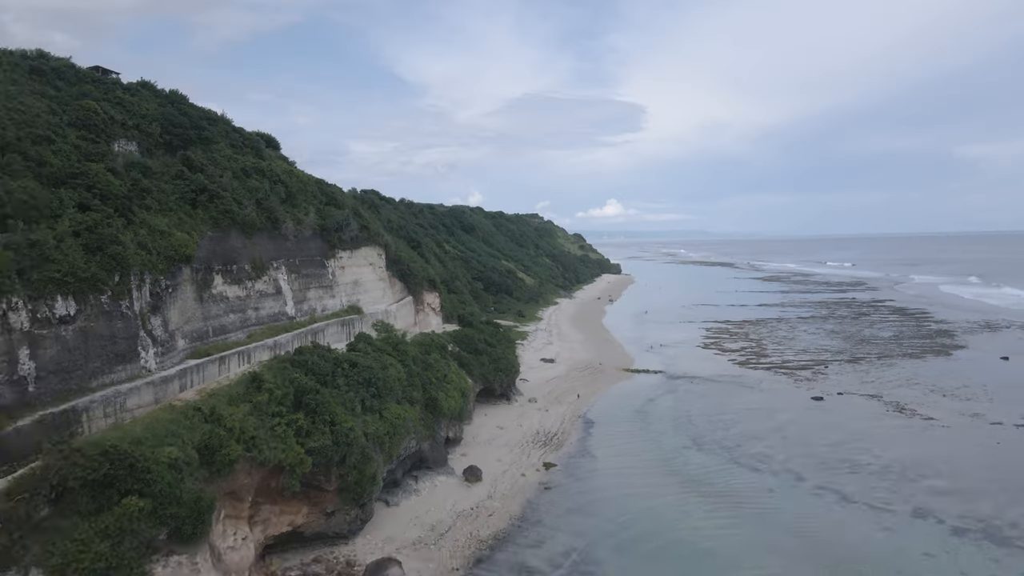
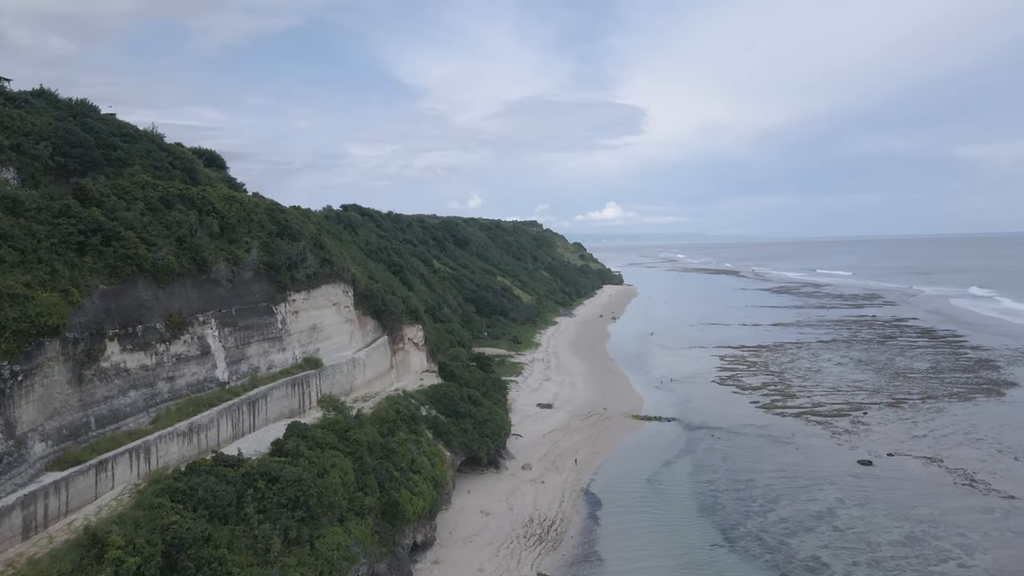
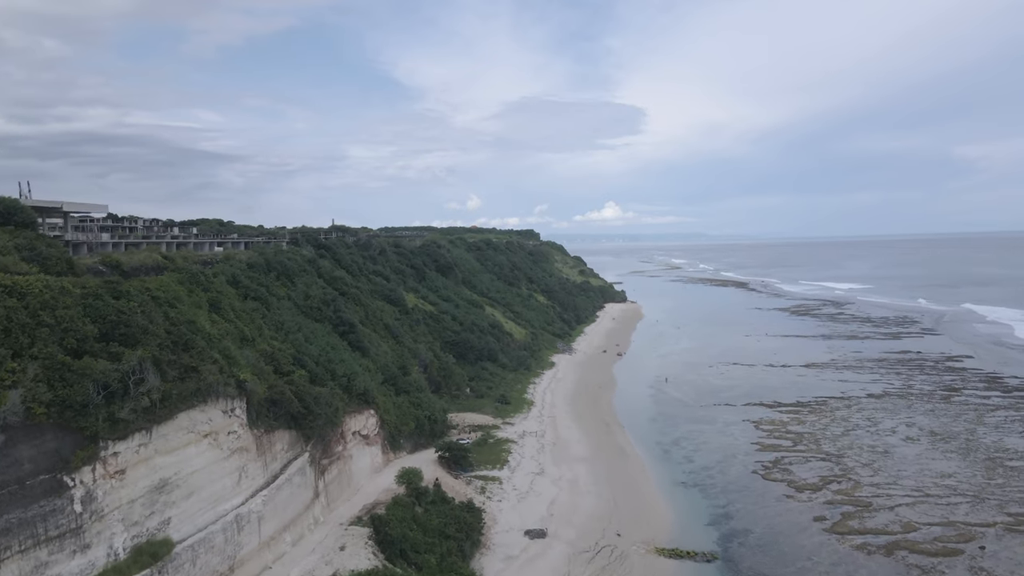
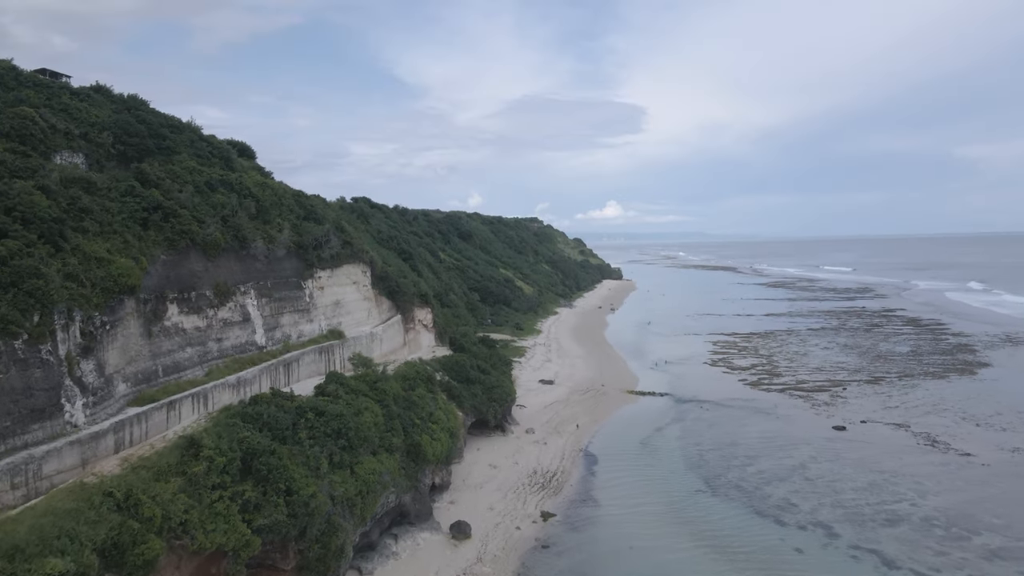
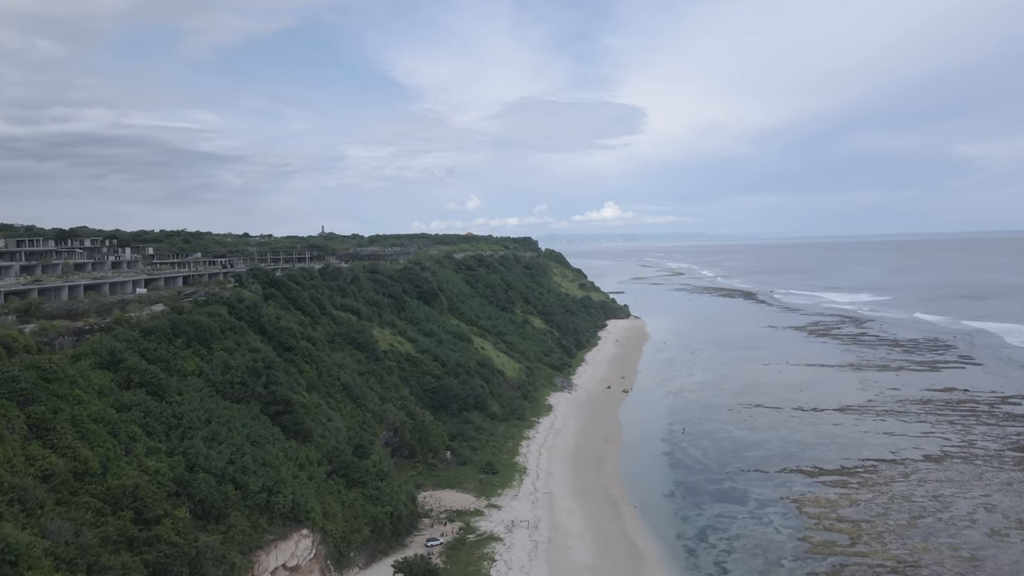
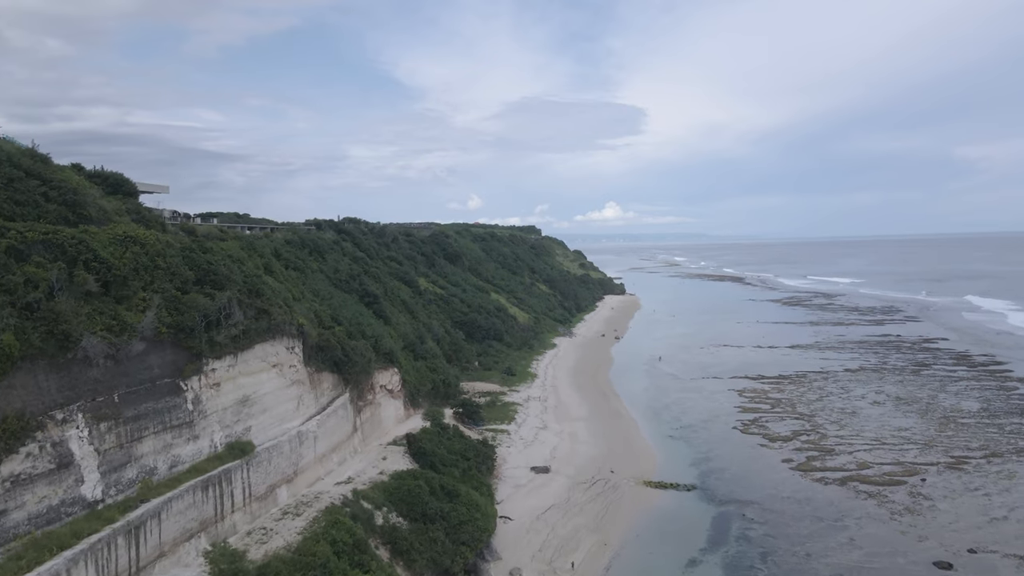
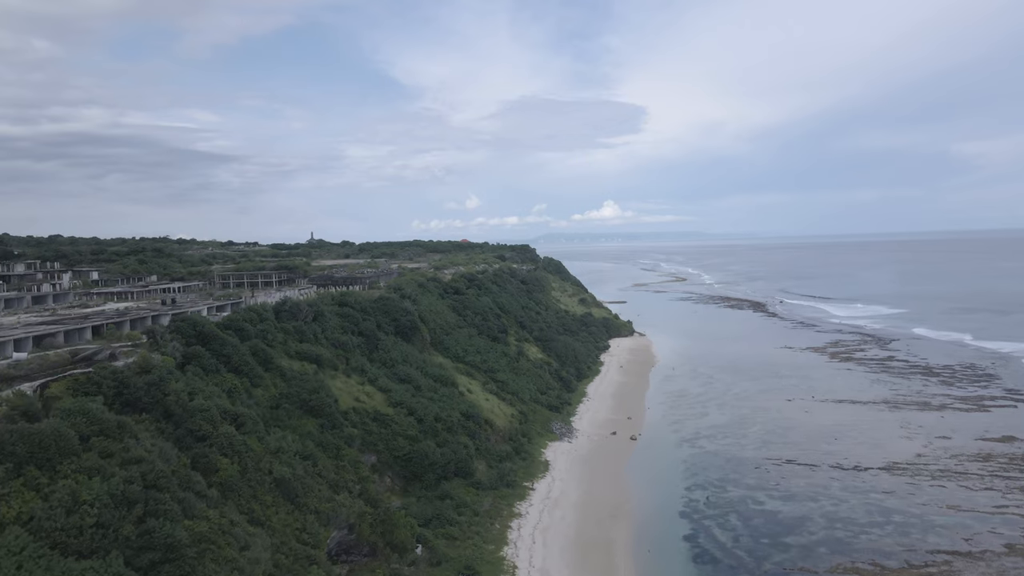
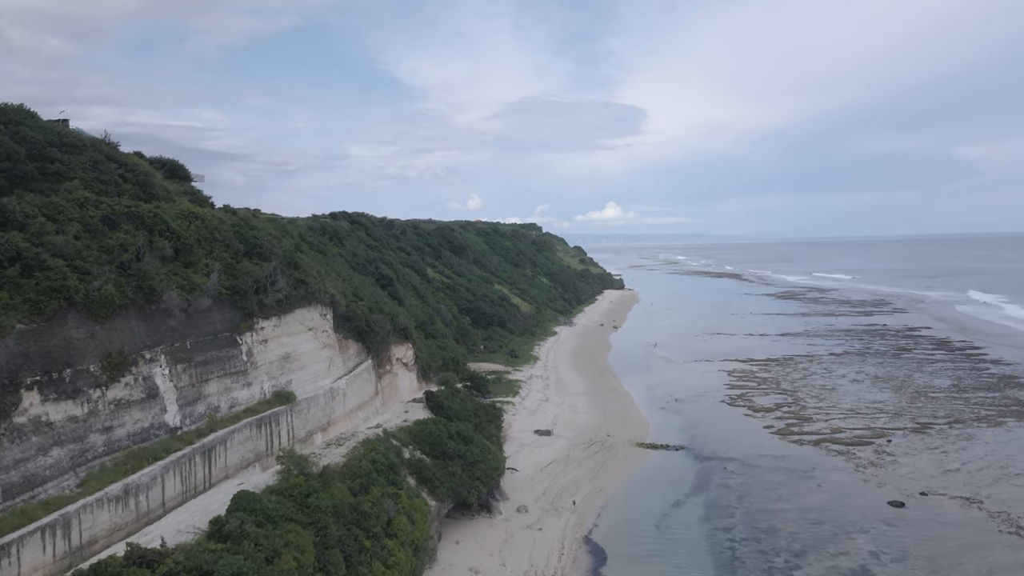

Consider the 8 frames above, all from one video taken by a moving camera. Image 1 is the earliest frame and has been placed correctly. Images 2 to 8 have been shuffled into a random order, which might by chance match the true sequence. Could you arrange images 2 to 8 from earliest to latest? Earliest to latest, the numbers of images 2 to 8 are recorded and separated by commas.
4, 2, 8, 6, 3, 5, 7
